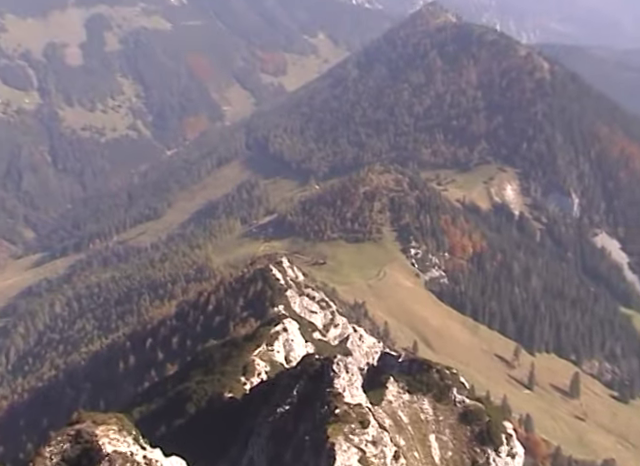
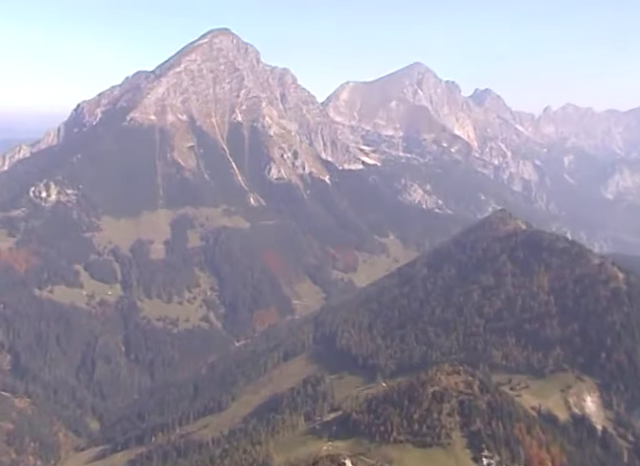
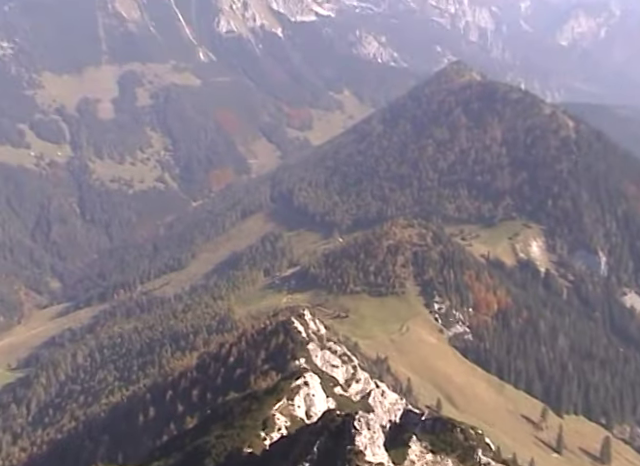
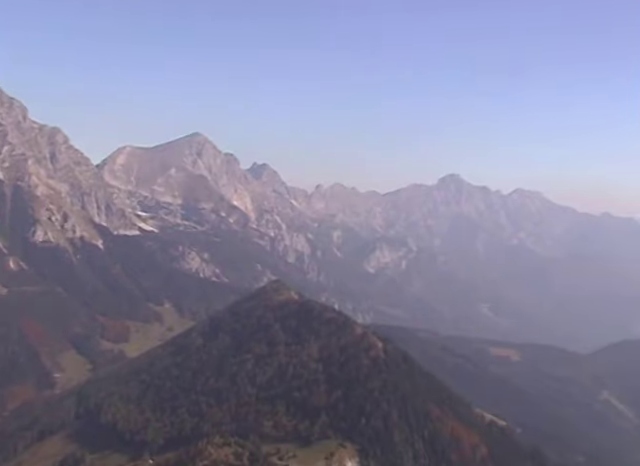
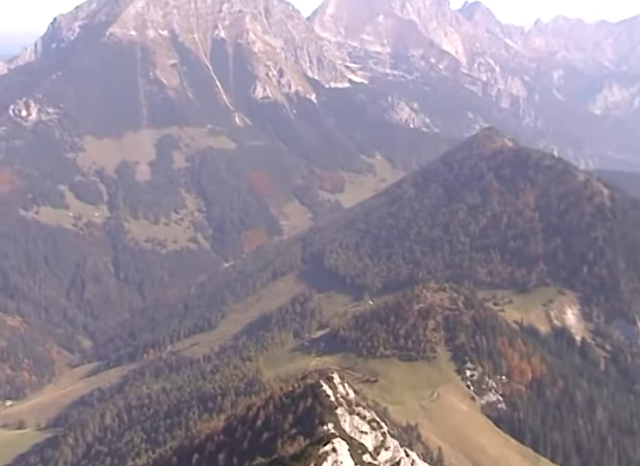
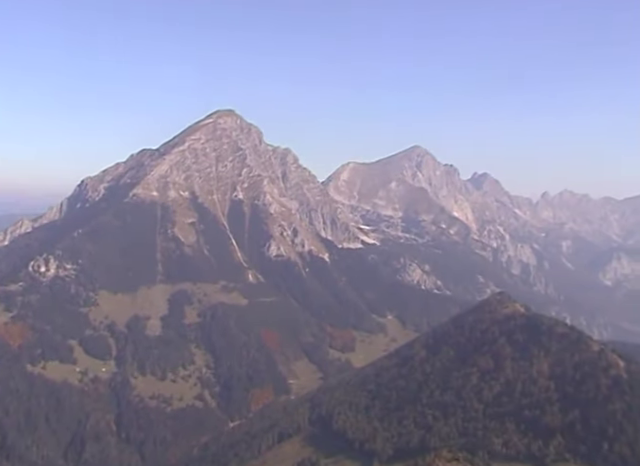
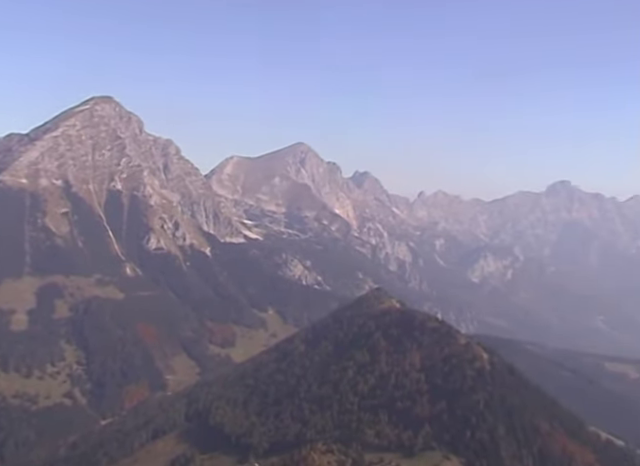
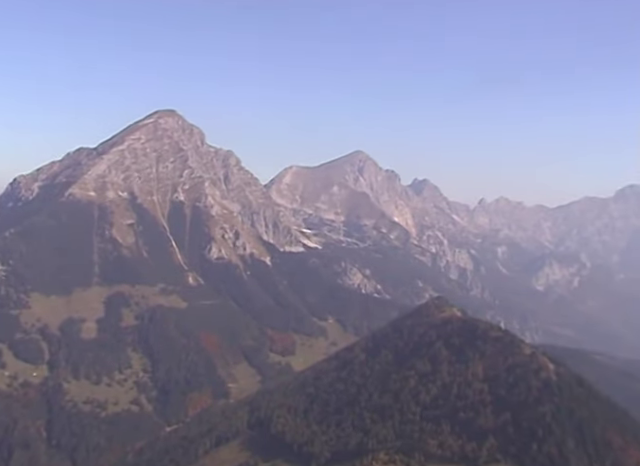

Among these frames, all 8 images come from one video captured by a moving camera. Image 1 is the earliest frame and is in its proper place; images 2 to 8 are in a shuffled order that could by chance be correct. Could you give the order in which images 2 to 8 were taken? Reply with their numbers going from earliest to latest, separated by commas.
3, 5, 2, 6, 8, 7, 4
